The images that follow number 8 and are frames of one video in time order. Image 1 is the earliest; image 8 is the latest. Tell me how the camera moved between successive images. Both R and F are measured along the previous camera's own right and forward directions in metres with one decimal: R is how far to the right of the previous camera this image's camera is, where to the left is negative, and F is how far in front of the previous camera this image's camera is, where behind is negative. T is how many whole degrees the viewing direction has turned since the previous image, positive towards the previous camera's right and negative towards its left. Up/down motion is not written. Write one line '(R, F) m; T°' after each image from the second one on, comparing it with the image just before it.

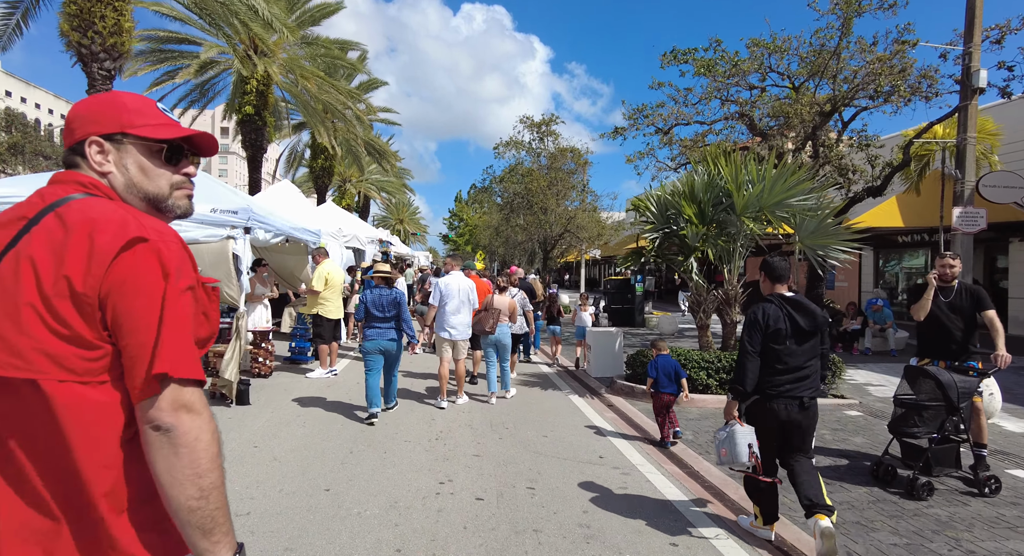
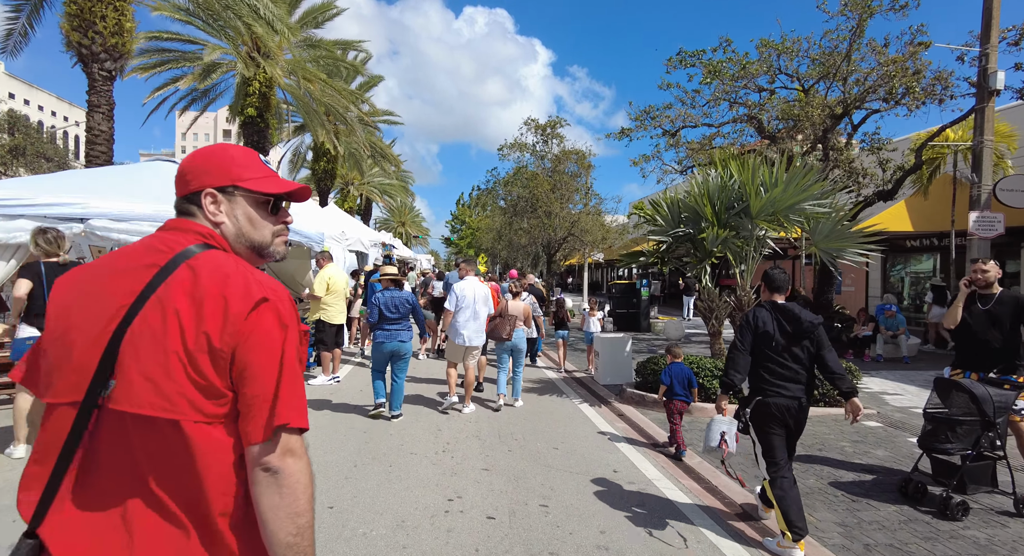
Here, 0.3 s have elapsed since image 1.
(-0.1, +0.2) m; 0°
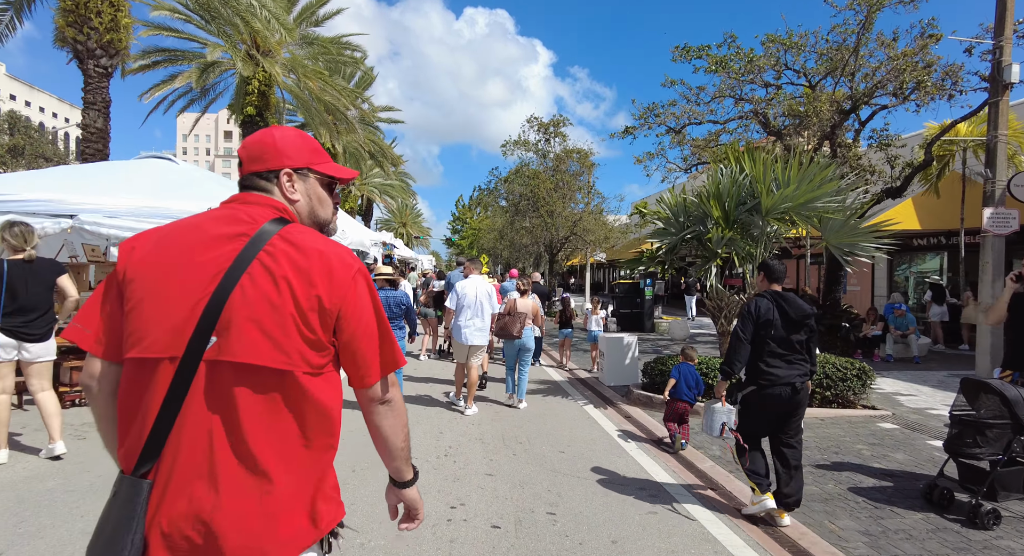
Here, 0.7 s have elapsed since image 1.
(0.0, +0.2) m; 0°
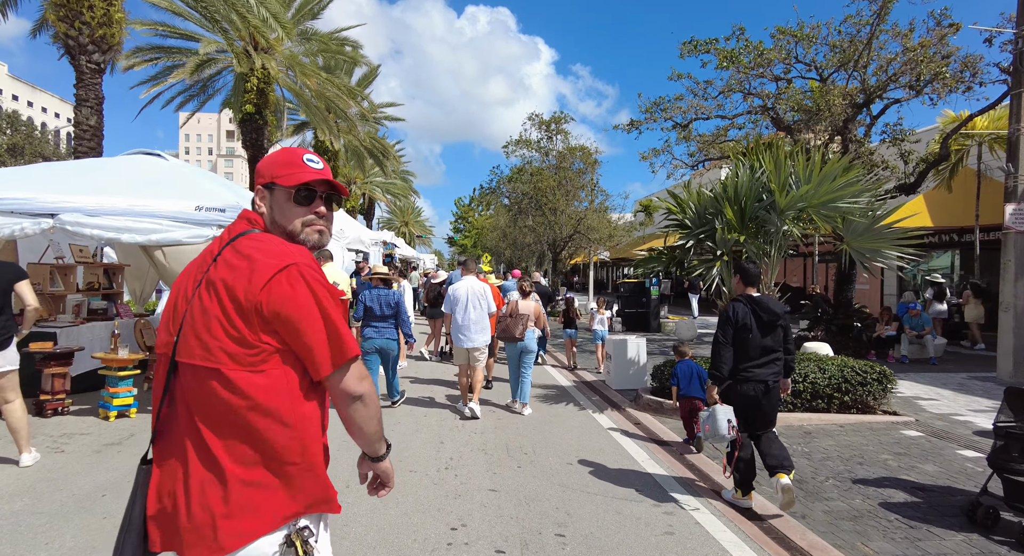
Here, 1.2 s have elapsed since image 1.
(0.0, +0.3) m; 0°
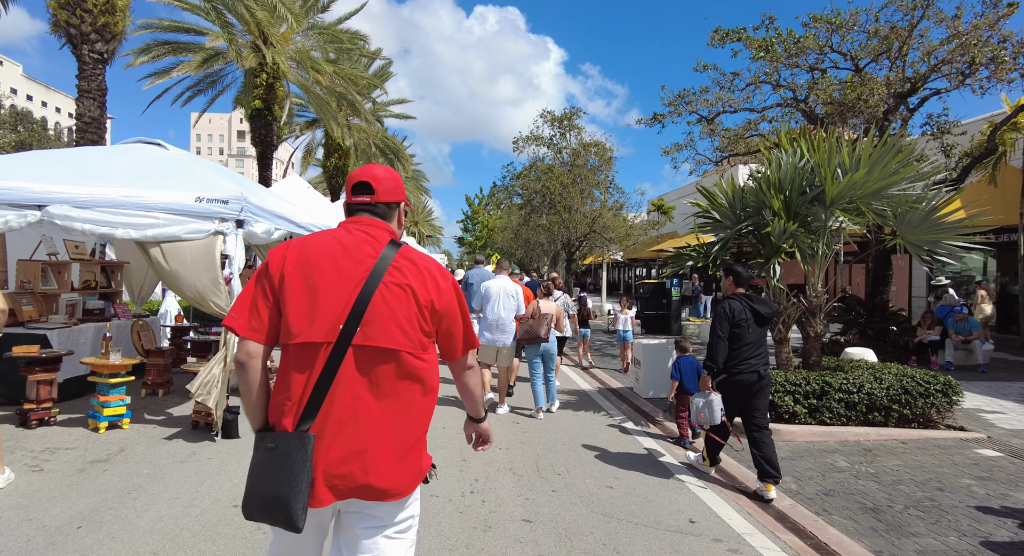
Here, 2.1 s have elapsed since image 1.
(-0.2, +0.6) m; -1°
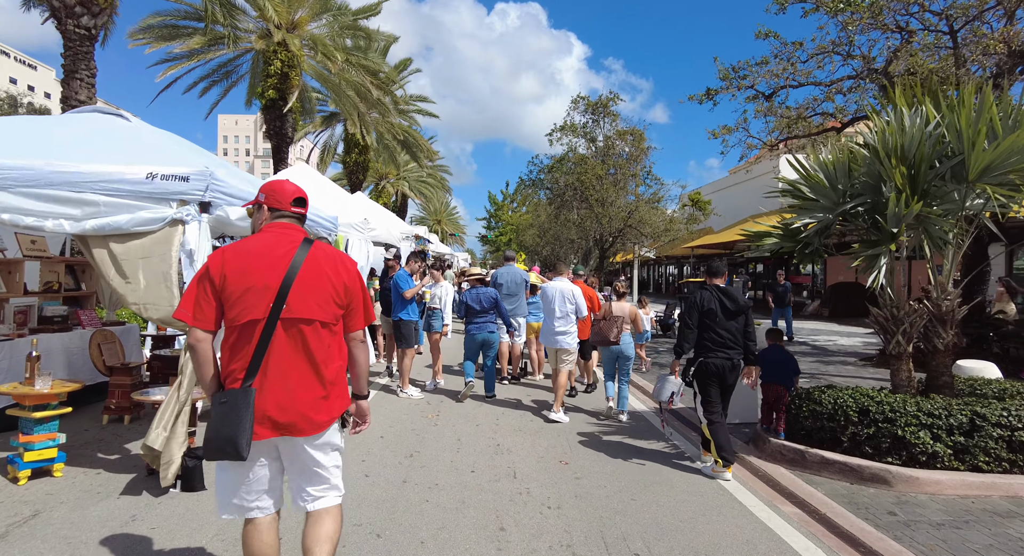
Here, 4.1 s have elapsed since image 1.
(-0.2, +1.4) m; -2°
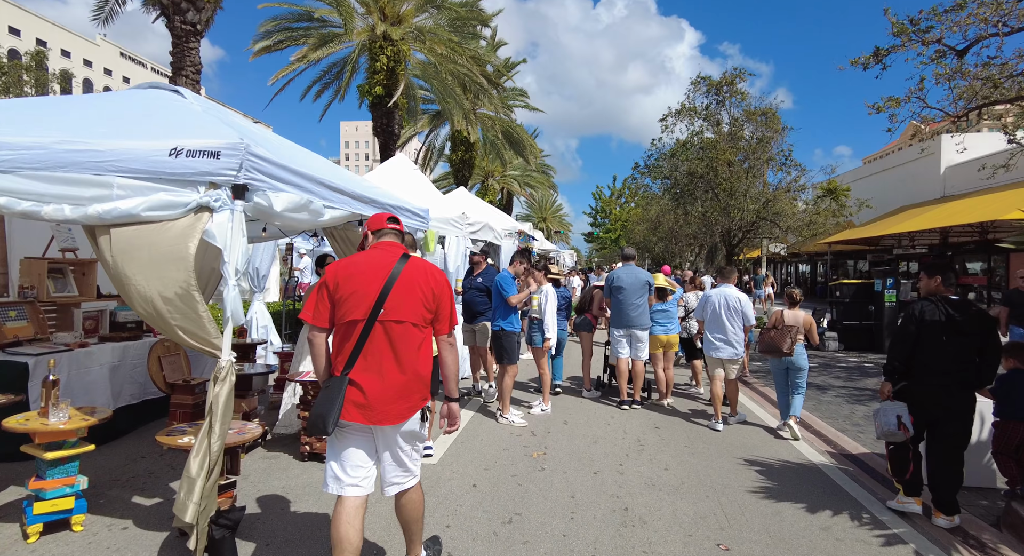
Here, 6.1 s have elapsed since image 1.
(-0.2, +1.4) m; -11°
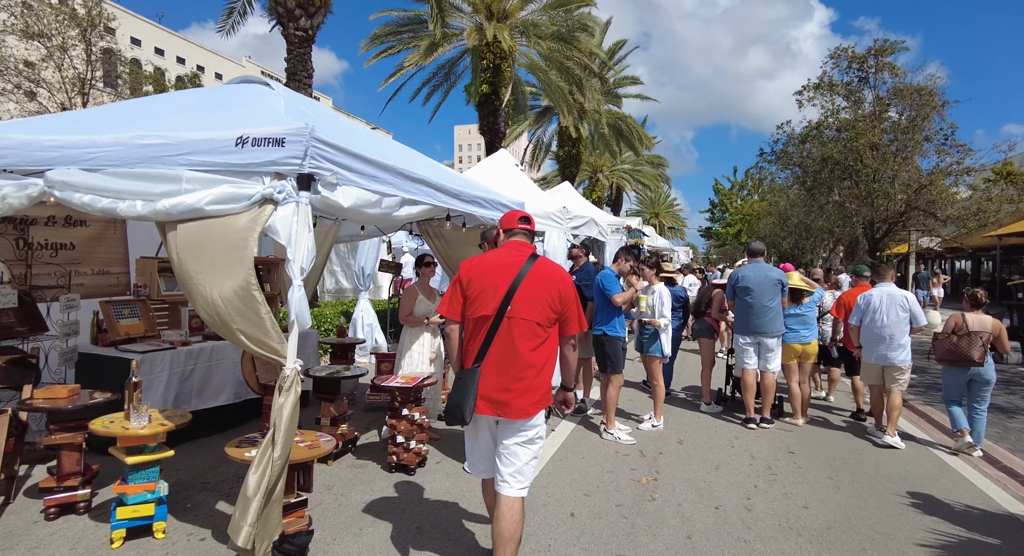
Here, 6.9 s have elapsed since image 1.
(0.0, +0.6) m; -12°
